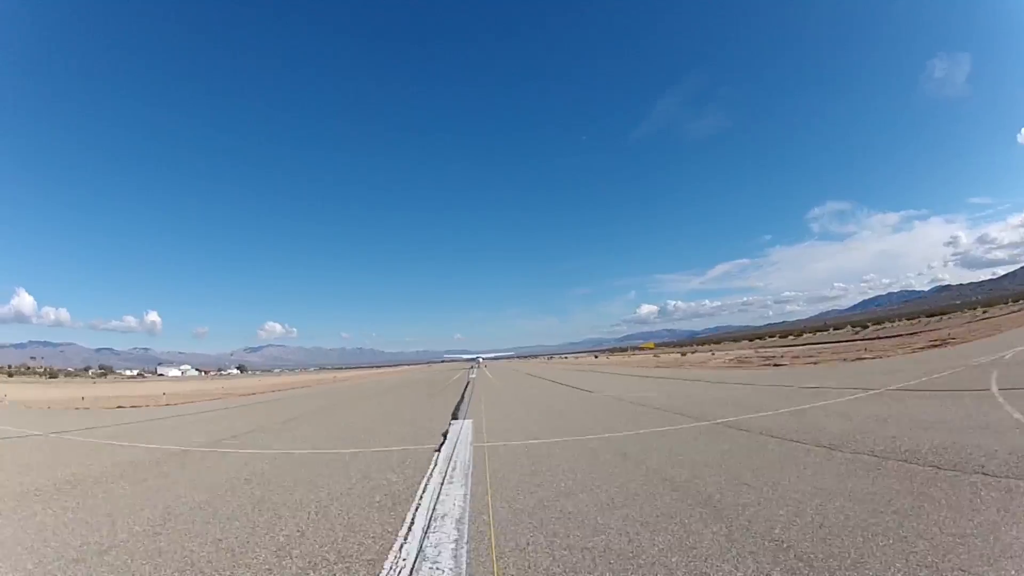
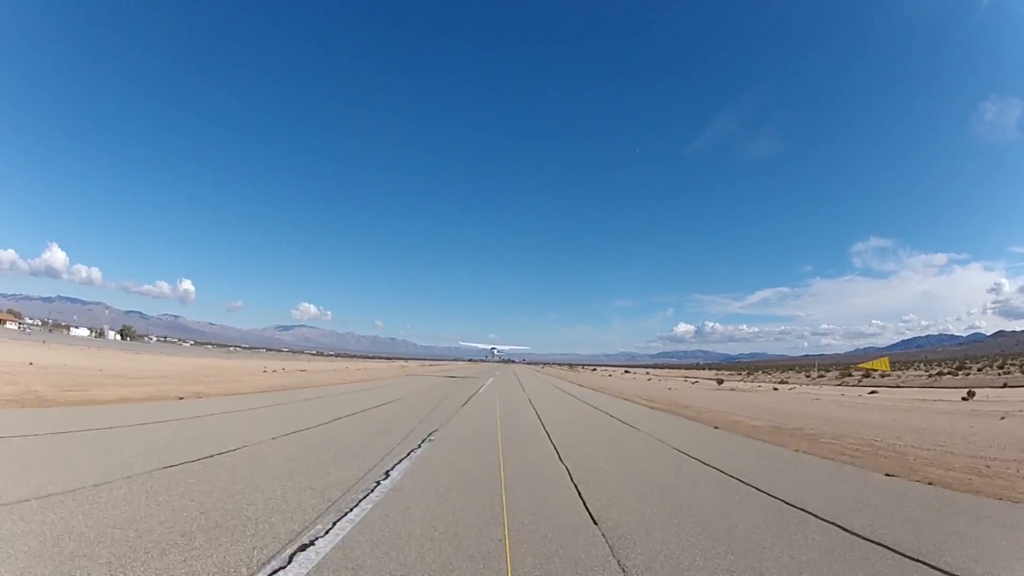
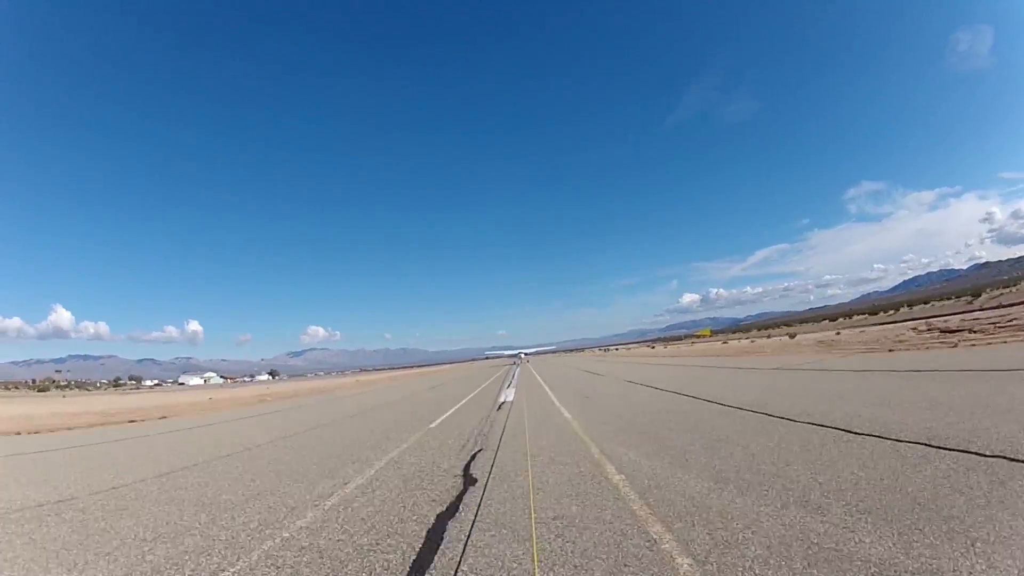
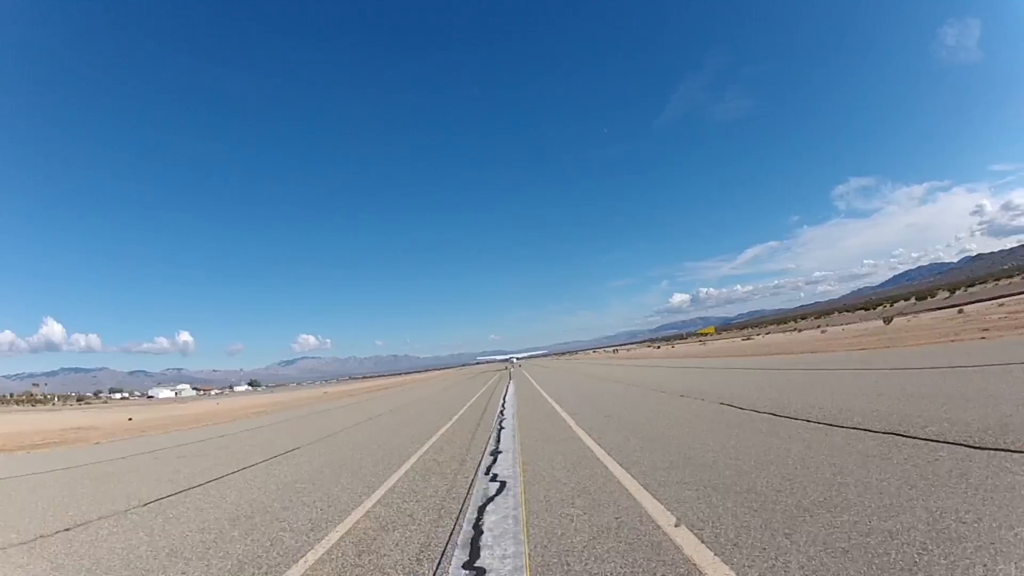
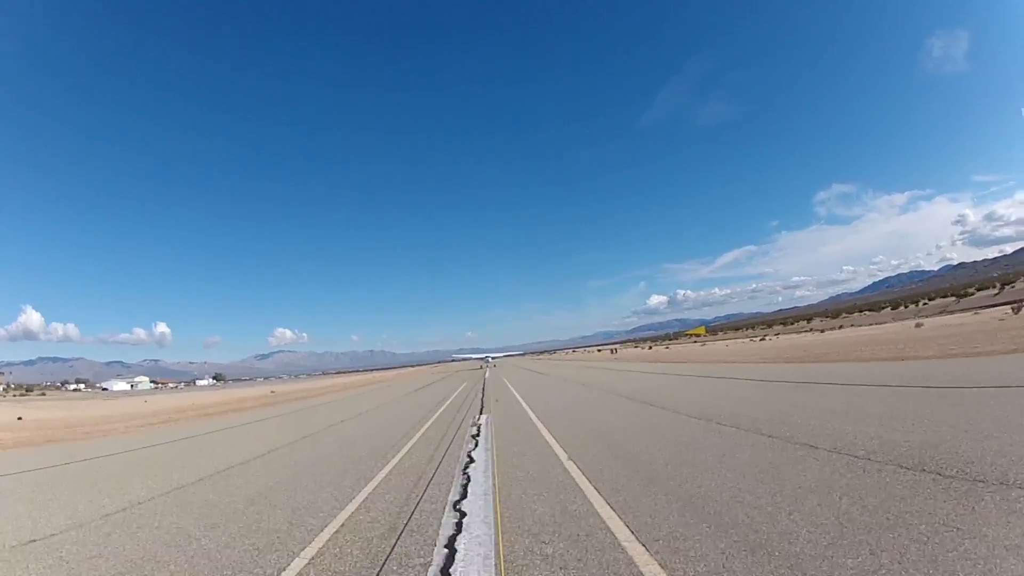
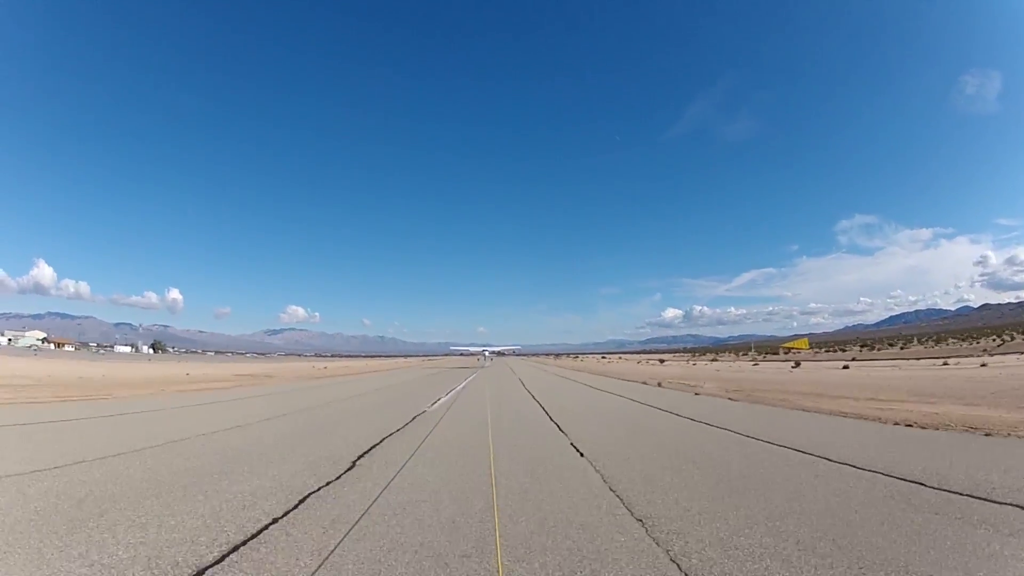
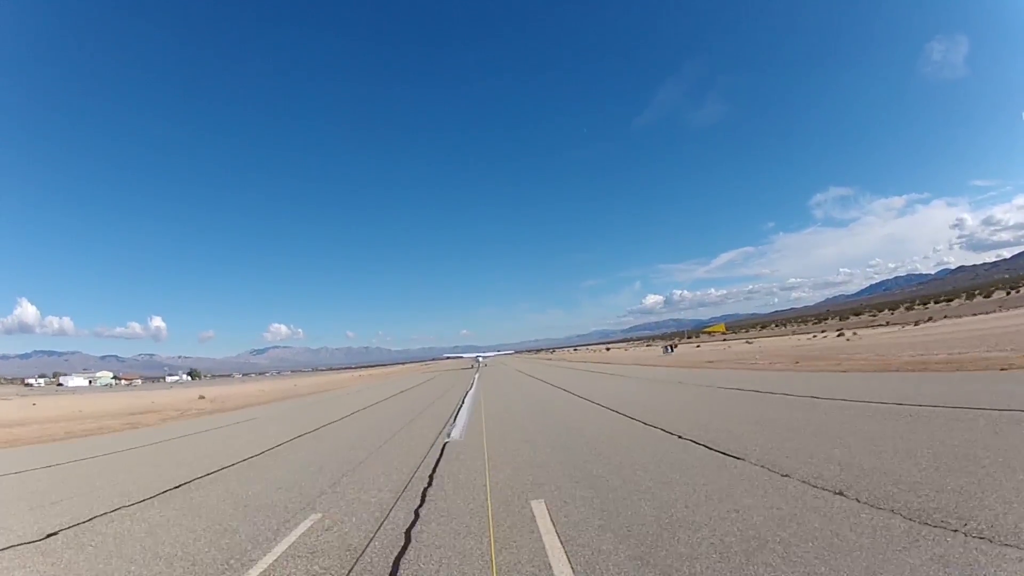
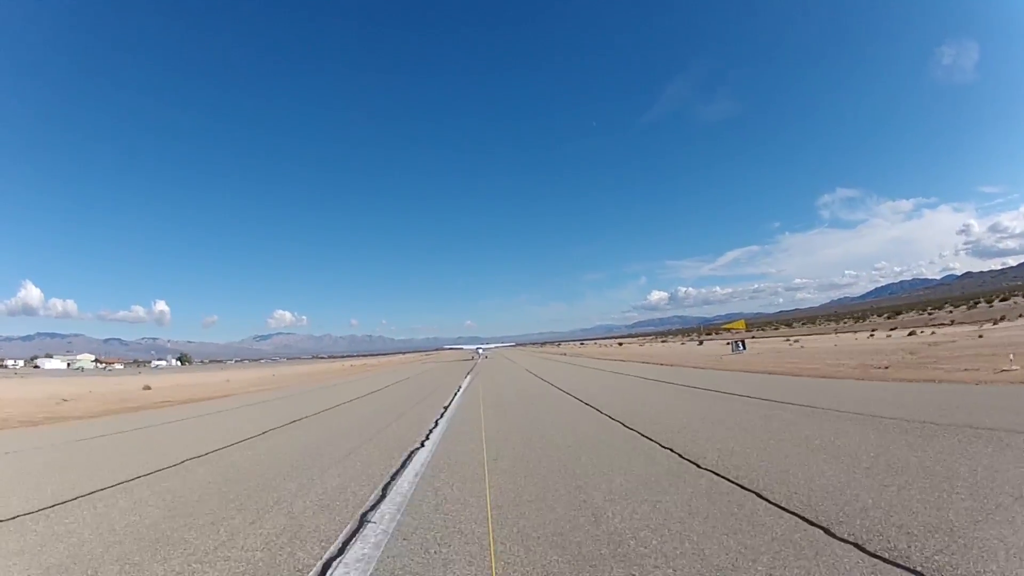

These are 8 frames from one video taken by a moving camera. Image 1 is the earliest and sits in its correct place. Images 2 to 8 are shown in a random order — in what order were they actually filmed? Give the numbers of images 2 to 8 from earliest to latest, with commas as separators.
3, 4, 5, 7, 8, 6, 2
